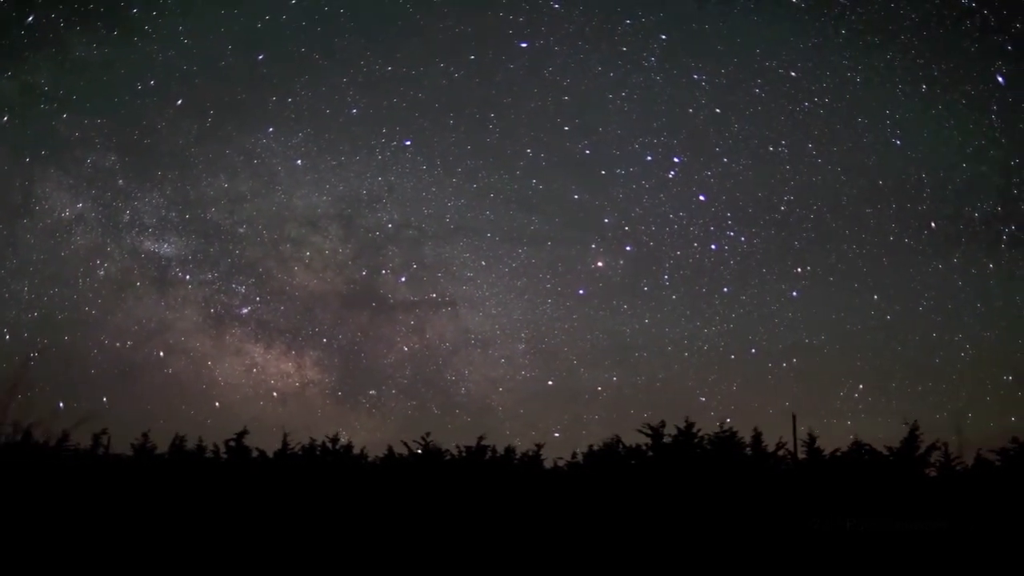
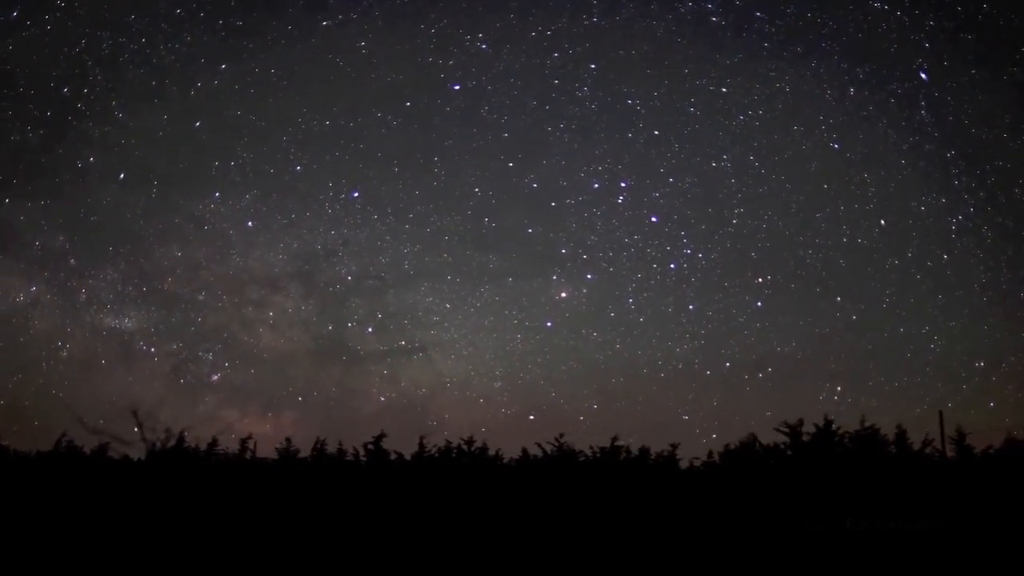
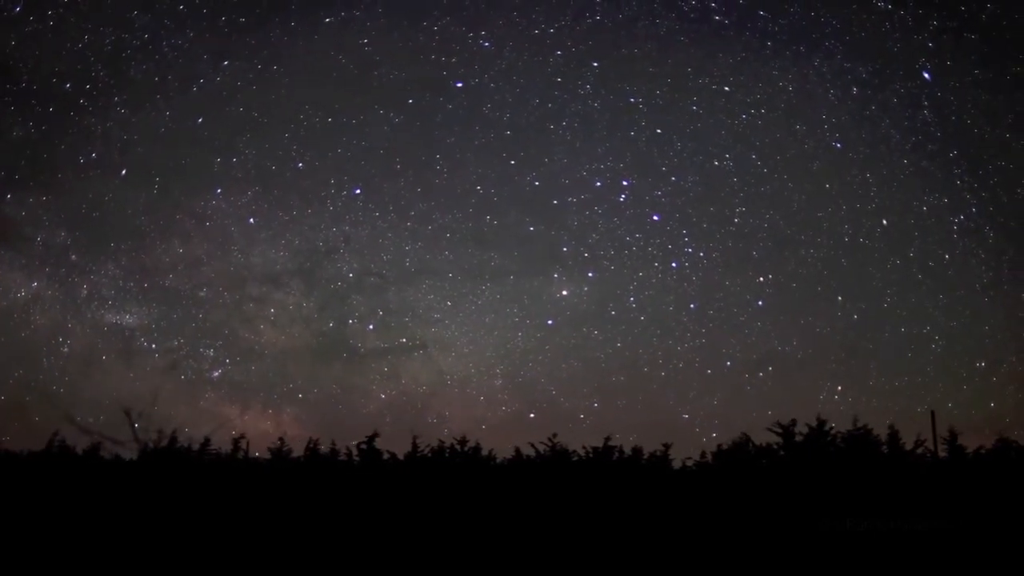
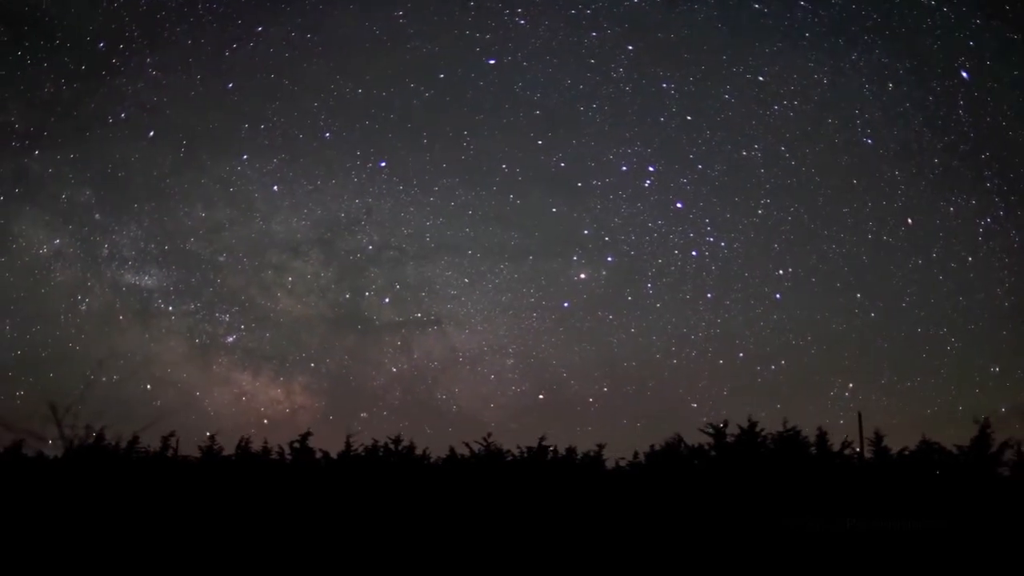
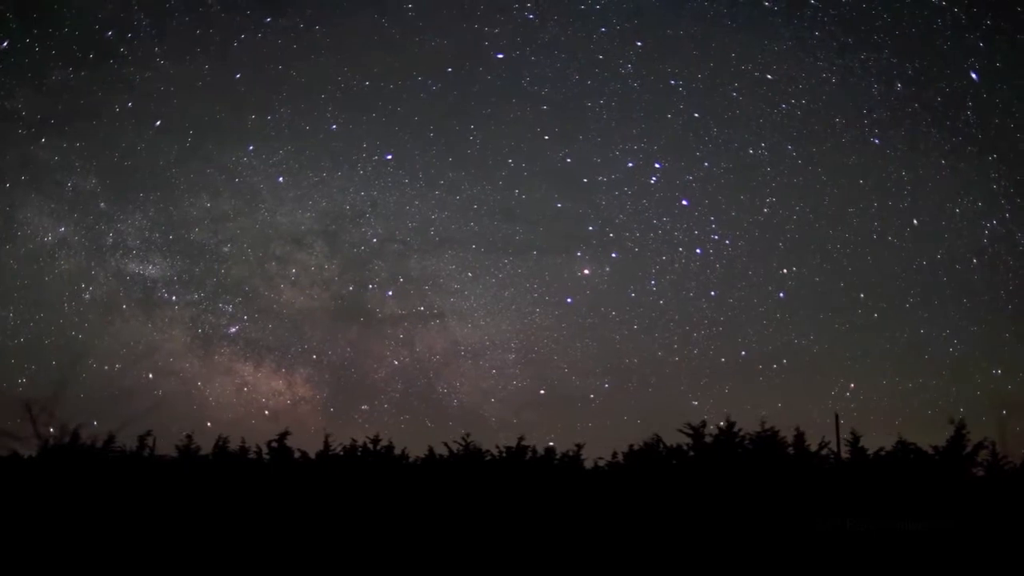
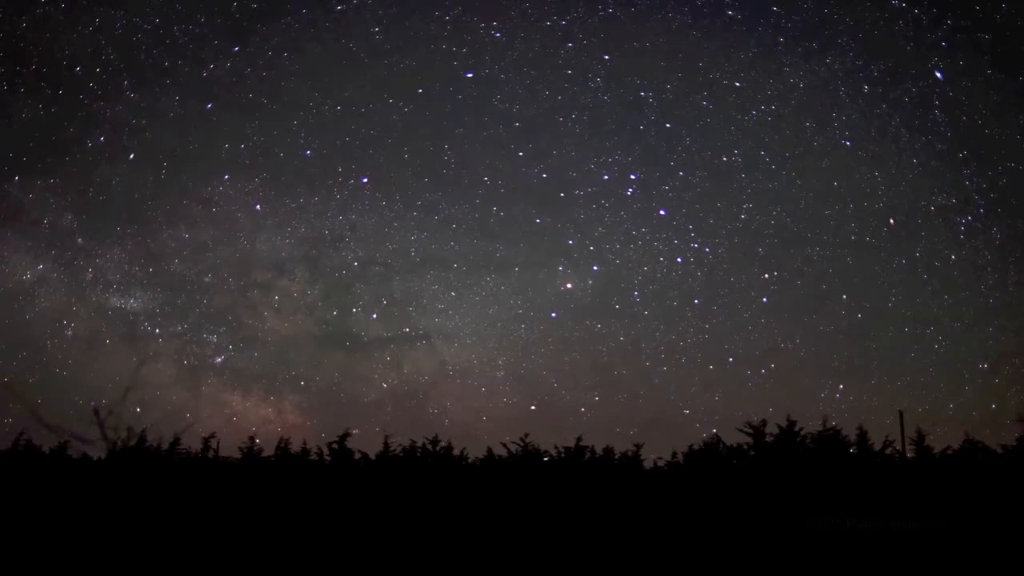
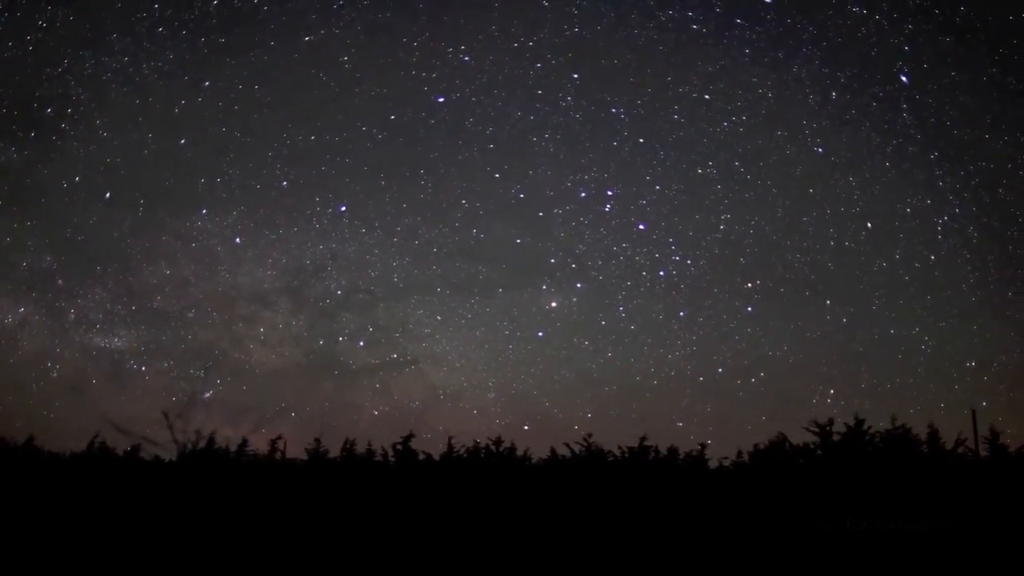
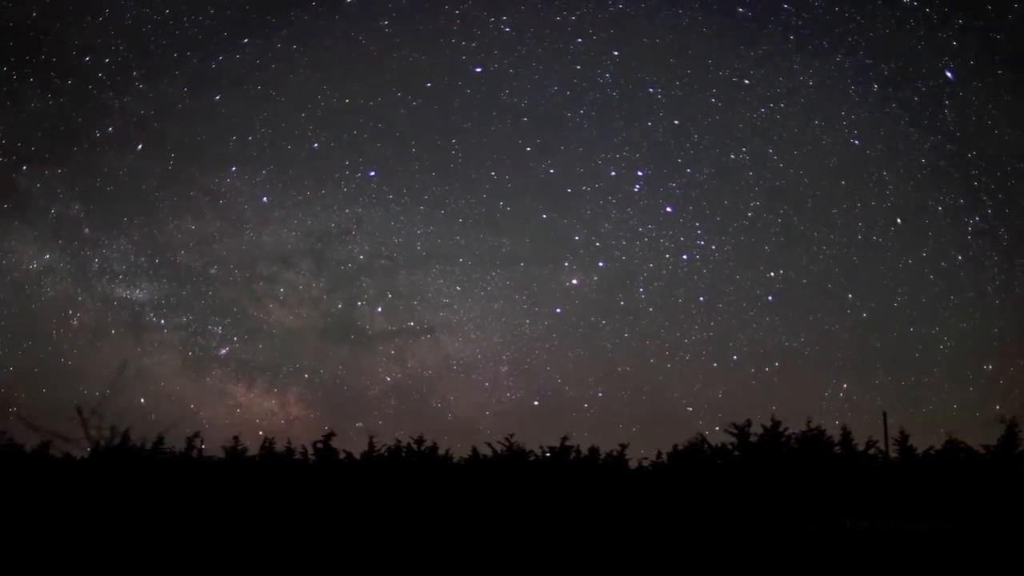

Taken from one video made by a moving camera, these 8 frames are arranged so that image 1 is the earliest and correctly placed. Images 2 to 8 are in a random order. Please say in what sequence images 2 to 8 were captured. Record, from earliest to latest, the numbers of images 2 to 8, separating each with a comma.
5, 8, 3, 7, 2, 6, 4
